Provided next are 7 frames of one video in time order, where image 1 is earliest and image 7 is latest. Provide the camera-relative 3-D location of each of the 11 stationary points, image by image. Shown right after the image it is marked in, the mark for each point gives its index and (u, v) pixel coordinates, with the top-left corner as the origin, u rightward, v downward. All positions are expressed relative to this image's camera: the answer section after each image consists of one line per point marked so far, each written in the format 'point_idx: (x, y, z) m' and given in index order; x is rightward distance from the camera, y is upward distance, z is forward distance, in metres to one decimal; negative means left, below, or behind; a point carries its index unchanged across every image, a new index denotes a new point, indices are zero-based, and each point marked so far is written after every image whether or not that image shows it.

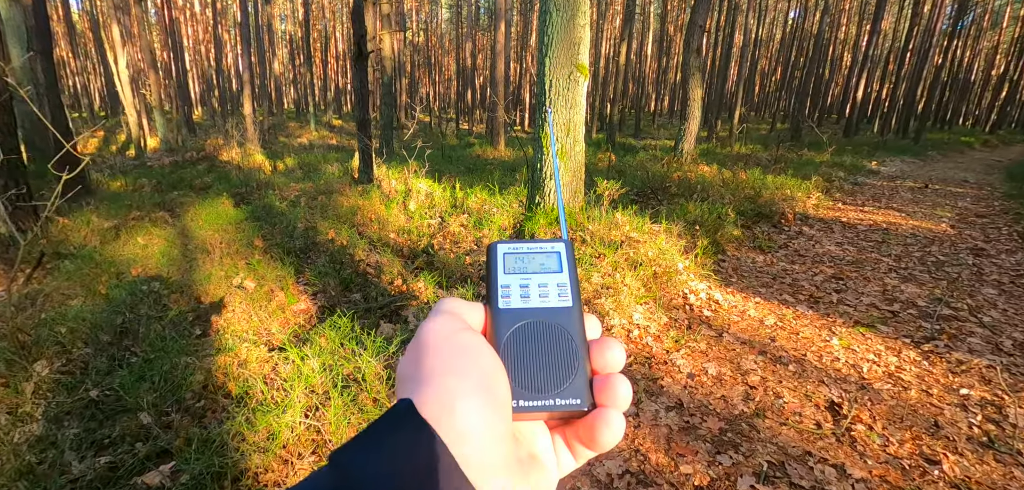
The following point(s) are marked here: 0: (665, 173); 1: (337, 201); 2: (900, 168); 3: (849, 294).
0: (+3.5, +1.6, +11.3) m
1: (-3.3, +0.9, +9.6) m
2: (+12.4, +2.5, +16.2) m
3: (+3.5, -0.5, +5.2) m
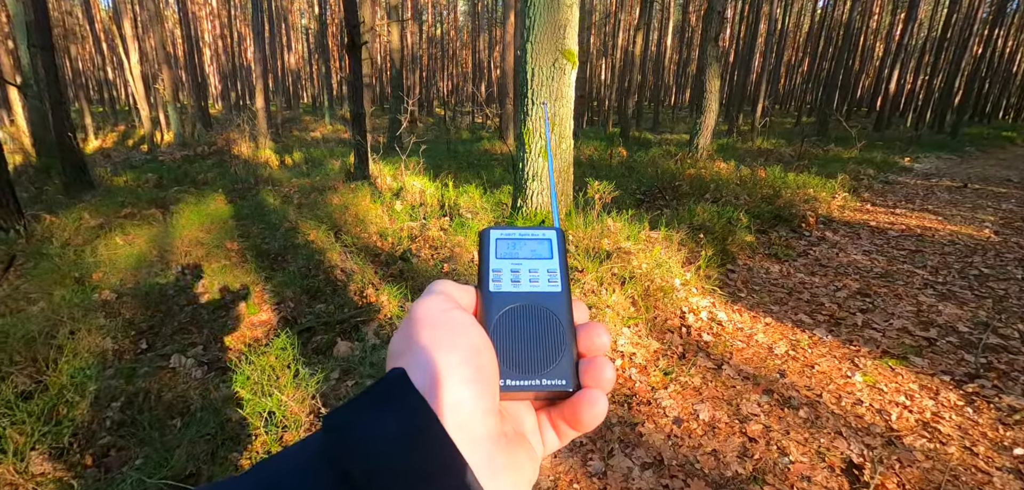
0: (+3.5, +1.6, +10.6) m
1: (-3.3, +0.9, +9.1) m
2: (+12.6, +2.4, +15.2) m
3: (+3.2, -0.6, +4.5) m
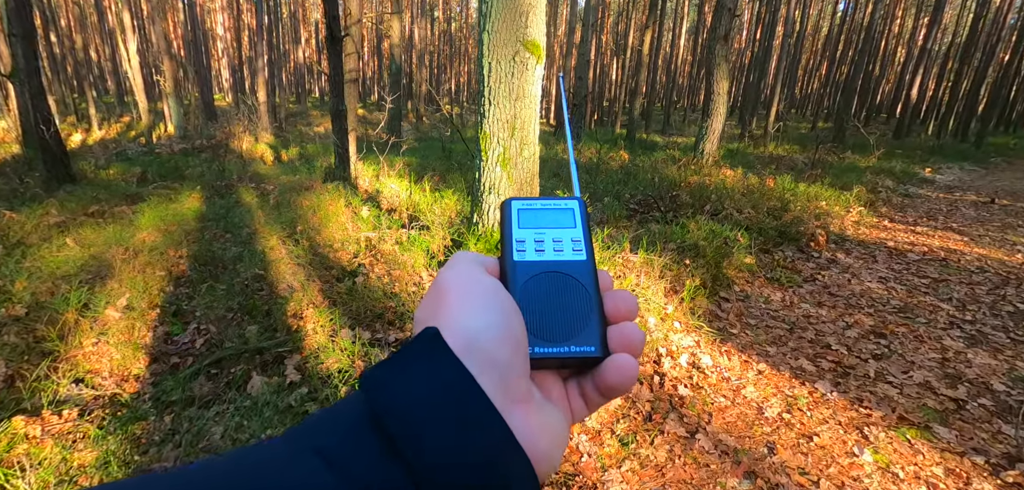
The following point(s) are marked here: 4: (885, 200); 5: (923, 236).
0: (+3.3, +1.3, +9.9) m
1: (-3.6, +0.8, +8.6) m
2: (+12.5, +1.9, +14.2) m
3: (+2.8, -0.9, +3.8) m
4: (+7.6, +0.9, +10.3) m
5: (+6.3, +0.1, +7.8) m
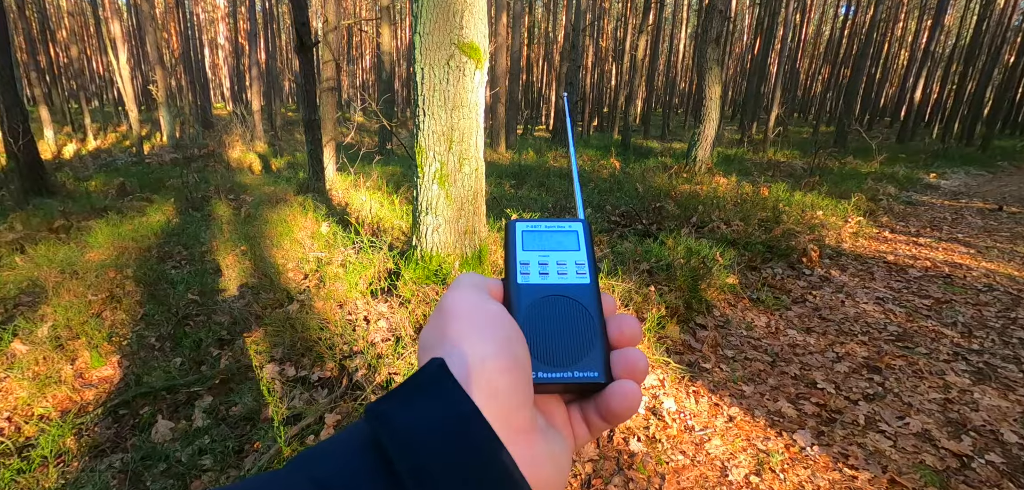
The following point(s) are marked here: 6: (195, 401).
0: (+2.9, +1.1, +9.4) m
1: (-3.9, +0.5, +8.2) m
2: (+12.2, +1.7, +13.7) m
3: (+2.4, -1.1, +3.3) m
4: (+7.2, +0.7, +9.8) m
5: (+5.9, -0.1, +7.3) m
6: (-2.2, -1.1, +3.5) m
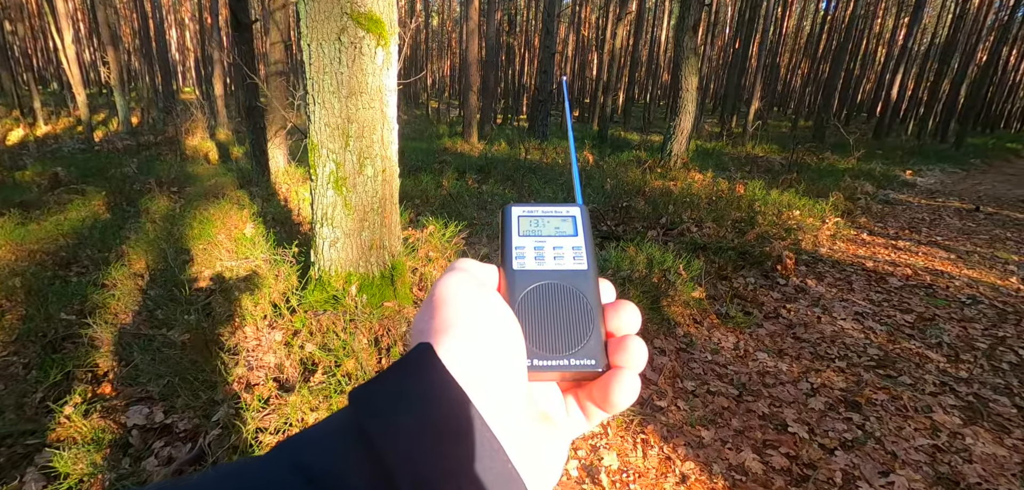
0: (+2.3, +1.1, +8.9) m
1: (-4.6, +0.5, +7.4) m
2: (+11.4, +1.7, +13.5) m
3: (+2.0, -1.2, +2.8) m
4: (+6.5, +0.7, +9.4) m
5: (+5.3, -0.1, +6.9) m
6: (-2.7, -1.2, +2.9) m
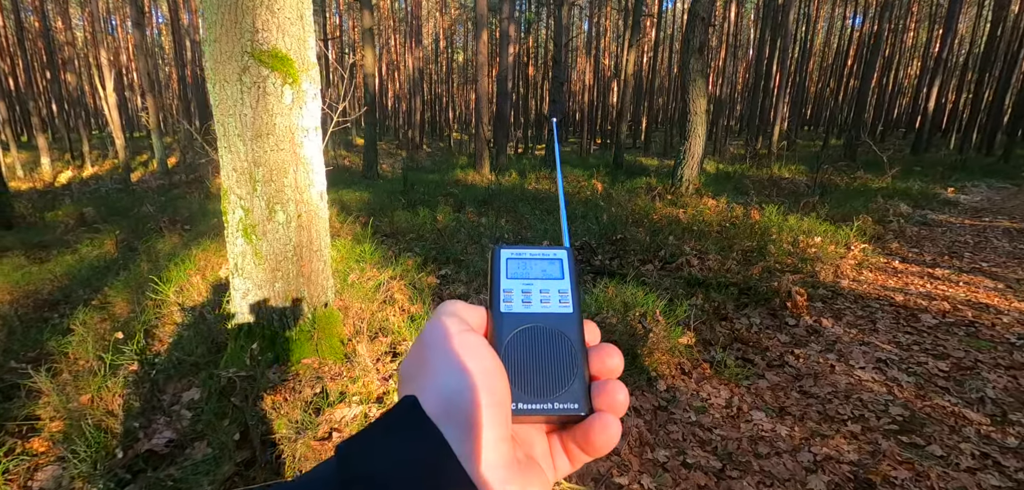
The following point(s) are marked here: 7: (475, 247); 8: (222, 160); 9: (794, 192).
0: (+2.2, +0.5, +8.4) m
1: (-4.7, -0.1, +7.3) m
2: (+11.6, +1.2, +12.4) m
3: (+1.6, -1.4, +2.2) m
4: (+6.5, +0.2, +8.6) m
5: (+5.2, -0.5, +6.1) m
6: (-3.0, -1.5, +2.5) m
7: (-0.5, 0.0, +7.1) m
8: (-1.5, +0.5, +2.6) m
9: (+6.3, +1.2, +11.3) m
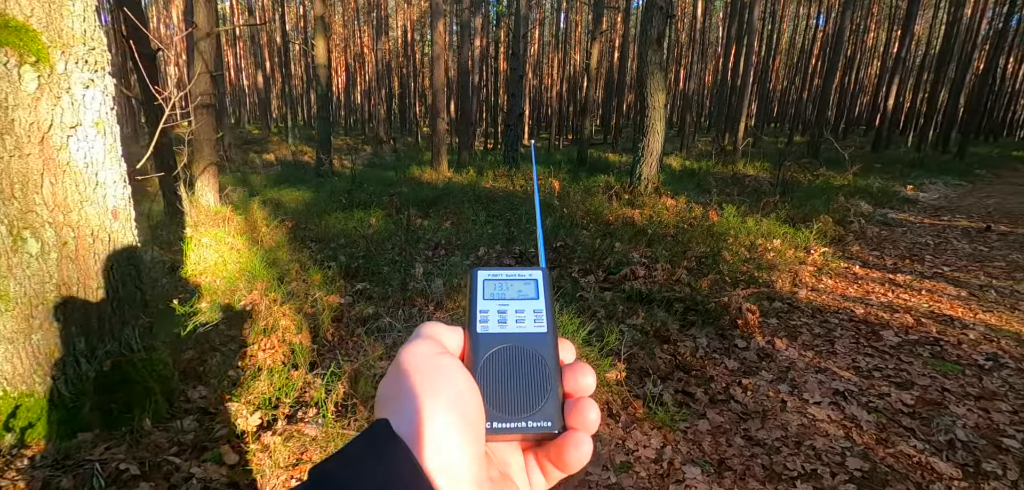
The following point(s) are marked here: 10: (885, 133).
0: (+1.3, +0.5, +7.8) m
1: (-5.5, -0.2, +6.4) m
2: (+10.5, +1.2, +12.2) m
3: (+1.0, -1.5, +1.6) m
4: (+5.6, +0.2, +8.2) m
5: (+4.4, -0.5, +5.7) m
6: (-3.6, -1.6, +1.7) m
7: (-1.4, -0.1, +6.4) m
8: (-2.1, +0.3, +1.9) m
9: (+5.2, +1.2, +10.9) m
10: (+14.0, +4.2, +18.9) m
